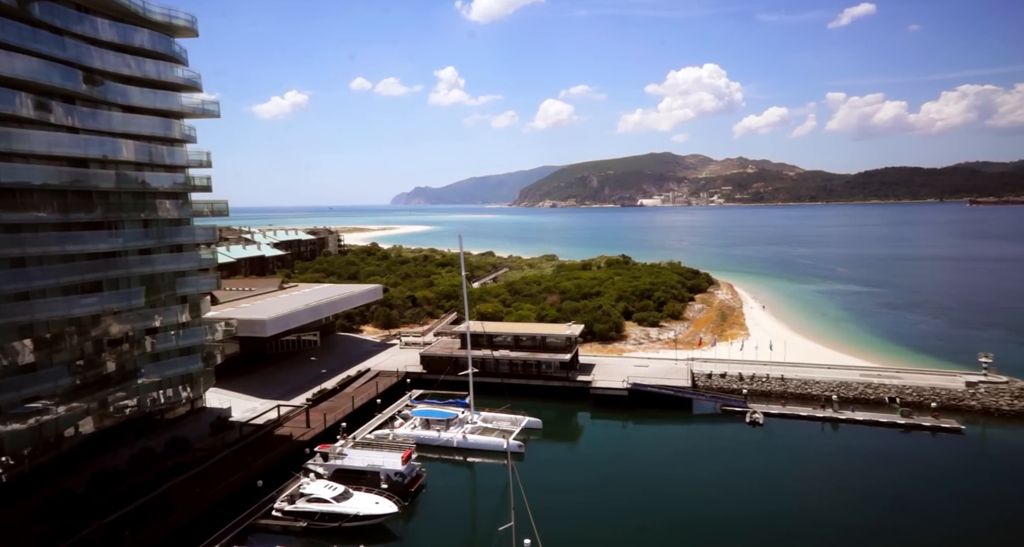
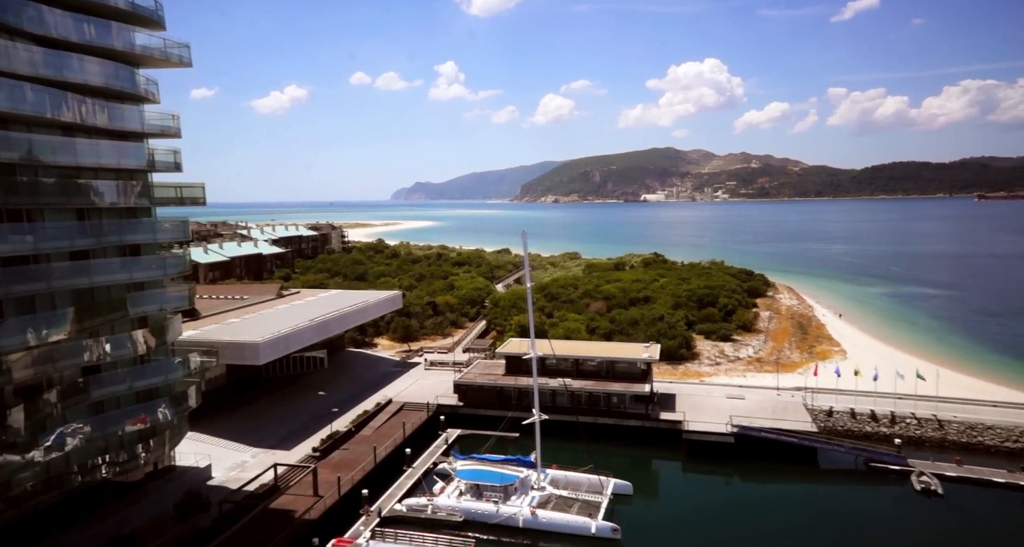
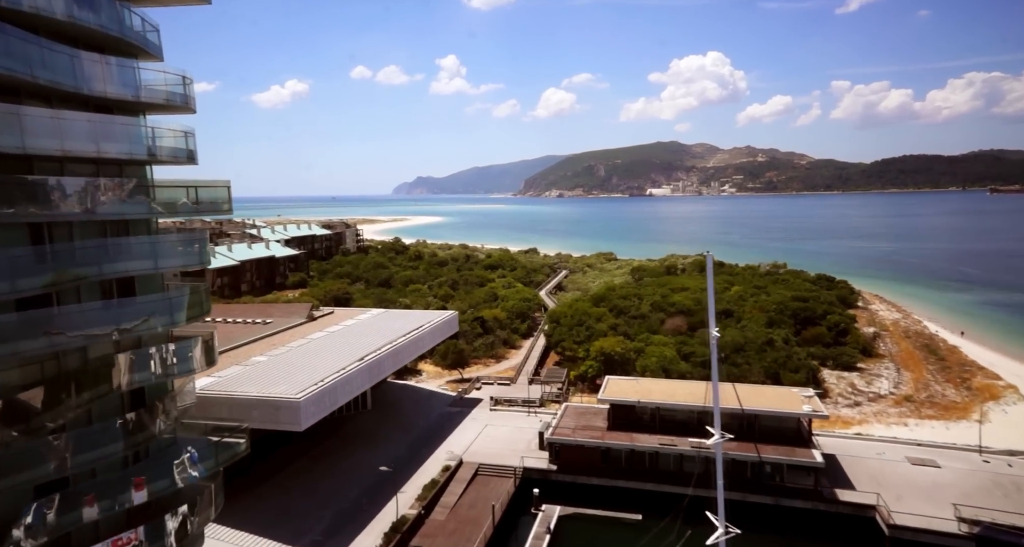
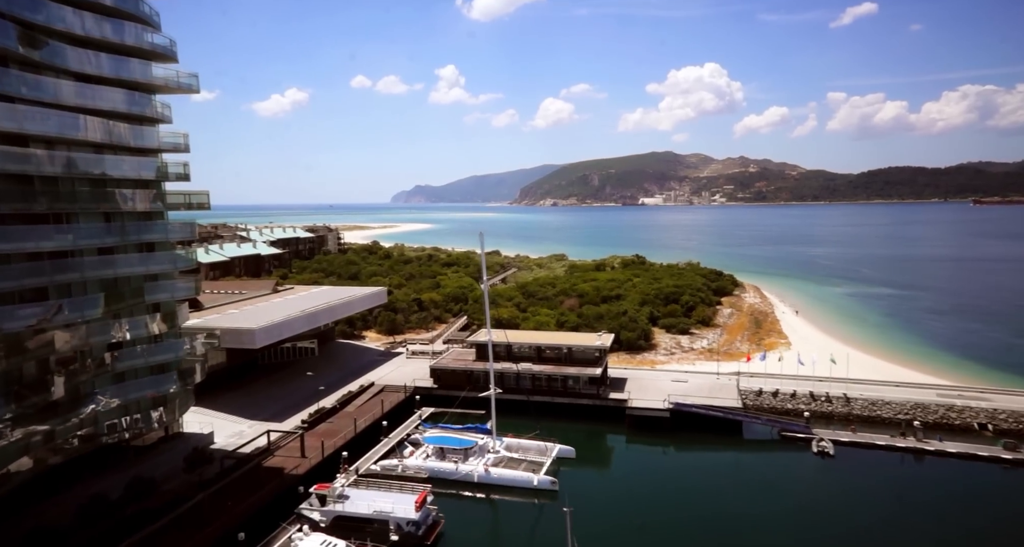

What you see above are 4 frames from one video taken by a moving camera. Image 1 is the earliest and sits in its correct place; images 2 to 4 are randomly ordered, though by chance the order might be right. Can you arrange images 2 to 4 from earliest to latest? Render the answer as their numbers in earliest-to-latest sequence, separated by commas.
4, 2, 3
